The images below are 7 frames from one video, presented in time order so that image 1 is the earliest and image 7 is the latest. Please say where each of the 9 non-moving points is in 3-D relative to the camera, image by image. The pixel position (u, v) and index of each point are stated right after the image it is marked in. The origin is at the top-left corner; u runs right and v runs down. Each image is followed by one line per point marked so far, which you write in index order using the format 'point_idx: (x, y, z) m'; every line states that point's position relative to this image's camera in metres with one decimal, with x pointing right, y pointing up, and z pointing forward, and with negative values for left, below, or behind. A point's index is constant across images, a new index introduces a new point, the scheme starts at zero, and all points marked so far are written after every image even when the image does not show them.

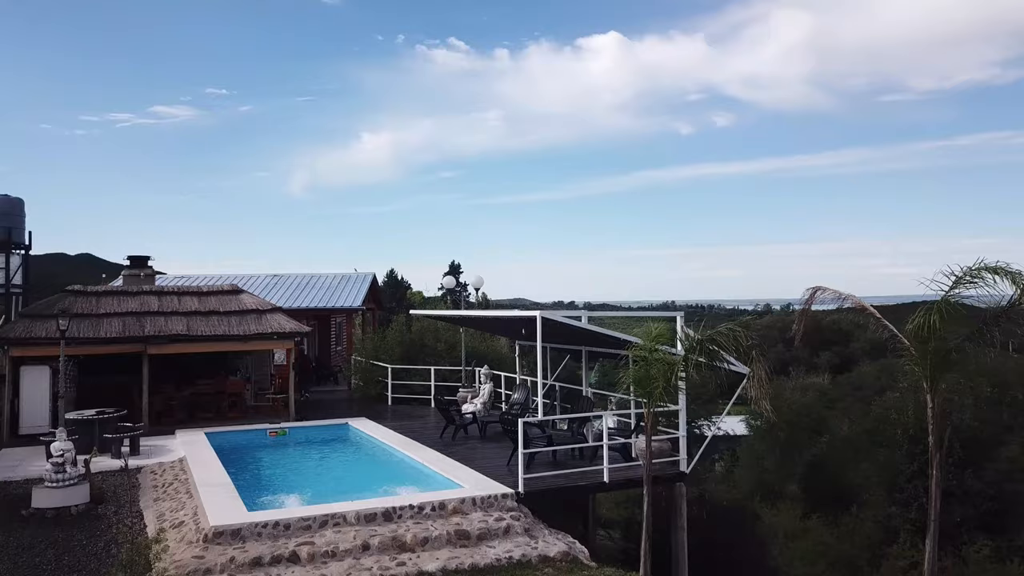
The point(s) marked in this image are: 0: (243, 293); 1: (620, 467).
0: (-7.0, -0.1, +17.6) m
1: (+1.7, -2.9, +10.9) m
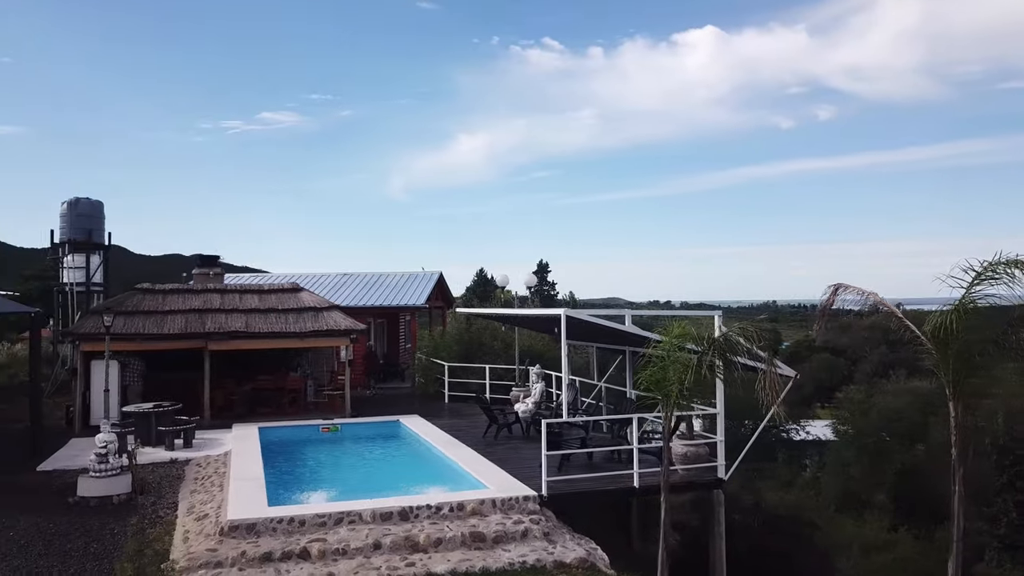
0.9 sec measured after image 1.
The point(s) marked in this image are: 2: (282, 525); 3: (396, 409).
0: (-5.6, 0.0, +18.2) m
1: (+2.2, -2.9, +10.5) m
2: (-2.7, -2.8, +7.9) m
3: (-3.2, -3.3, +18.4) m
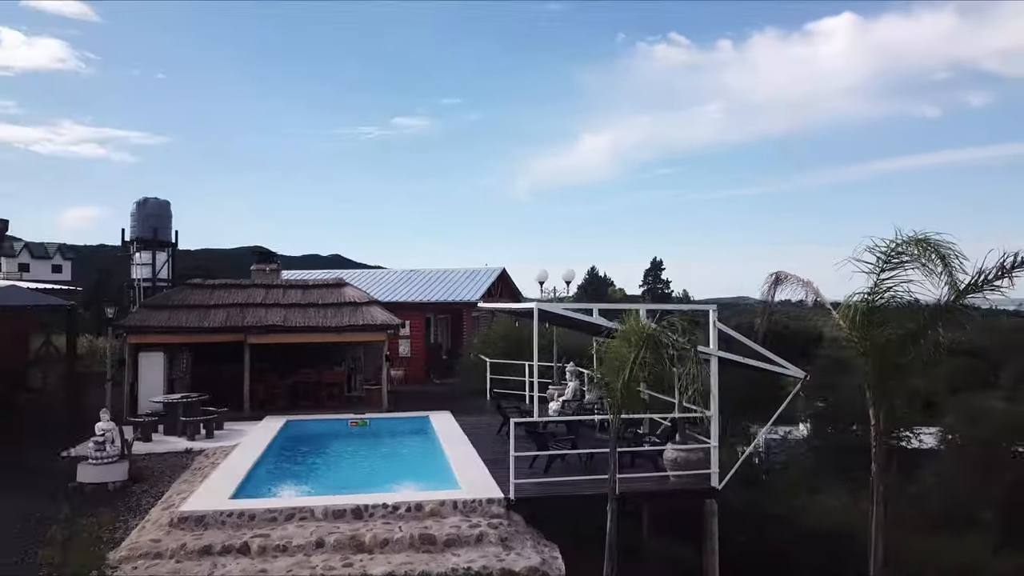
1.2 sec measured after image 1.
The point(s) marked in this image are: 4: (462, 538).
0: (-4.7, +0.1, +18.6) m
1: (+1.9, -2.8, +9.8) m
2: (-3.3, -2.8, +8.0) m
3: (-2.2, -3.2, +18.5) m
4: (-0.6, -3.0, +8.1) m
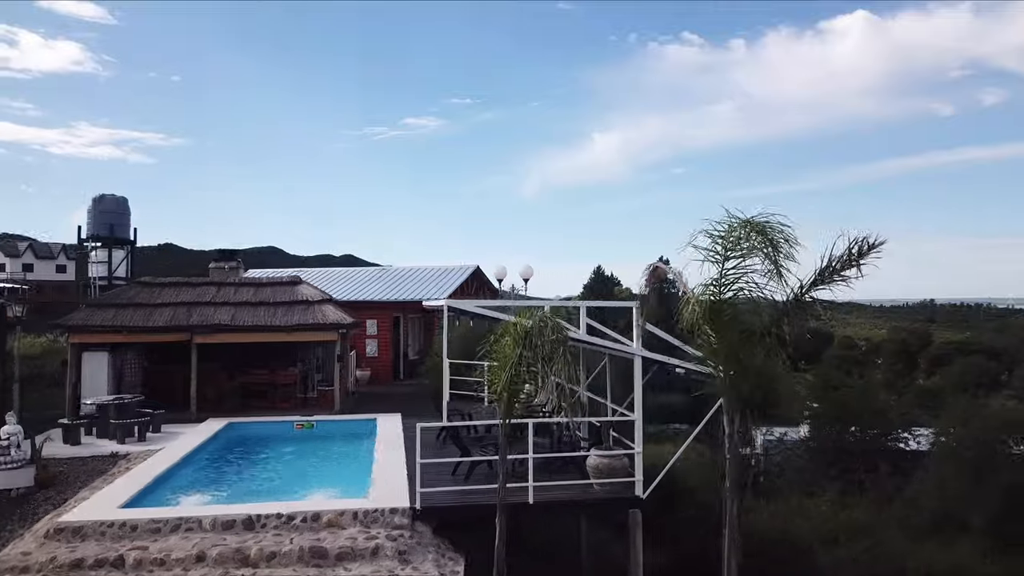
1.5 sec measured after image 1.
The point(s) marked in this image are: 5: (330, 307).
0: (-5.7, +0.1, +18.2) m
1: (+0.8, -2.8, +9.3) m
2: (-4.5, -2.7, +7.6) m
3: (-3.3, -3.2, +18.1) m
4: (-1.8, -3.0, +7.7) m
5: (-4.6, -0.5, +17.1) m
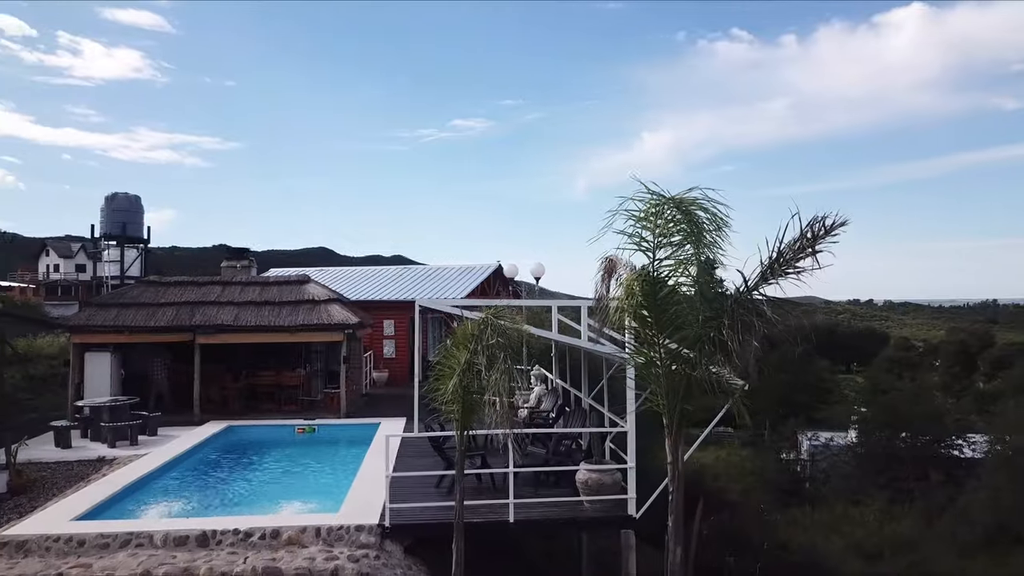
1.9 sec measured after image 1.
0: (-5.4, +0.1, +17.8) m
1: (+0.6, -2.8, +8.5) m
2: (-4.8, -2.7, +7.1) m
3: (-2.9, -3.2, +17.5) m
4: (-2.1, -3.0, +7.1) m
5: (-4.3, -0.5, +16.6) m
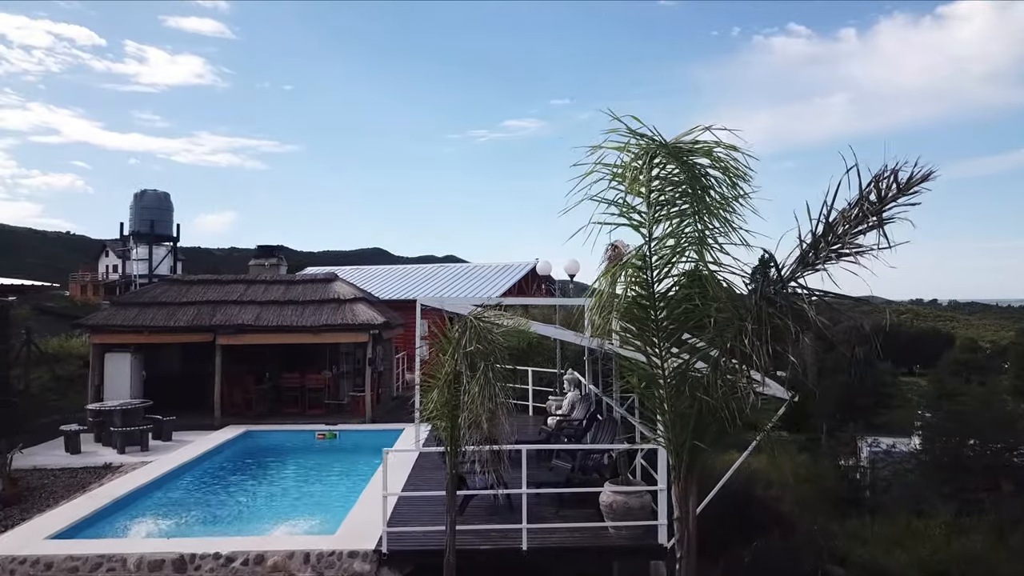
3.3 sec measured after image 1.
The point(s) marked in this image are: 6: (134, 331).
0: (-4.6, +0.1, +17.2) m
1: (+0.7, -2.7, +7.5) m
2: (-4.8, -2.7, +6.5) m
3: (-2.1, -3.1, +16.7) m
4: (-2.0, -3.0, +6.3) m
5: (-3.6, -0.5, +15.9) m
6: (-8.2, -0.9, +14.5) m
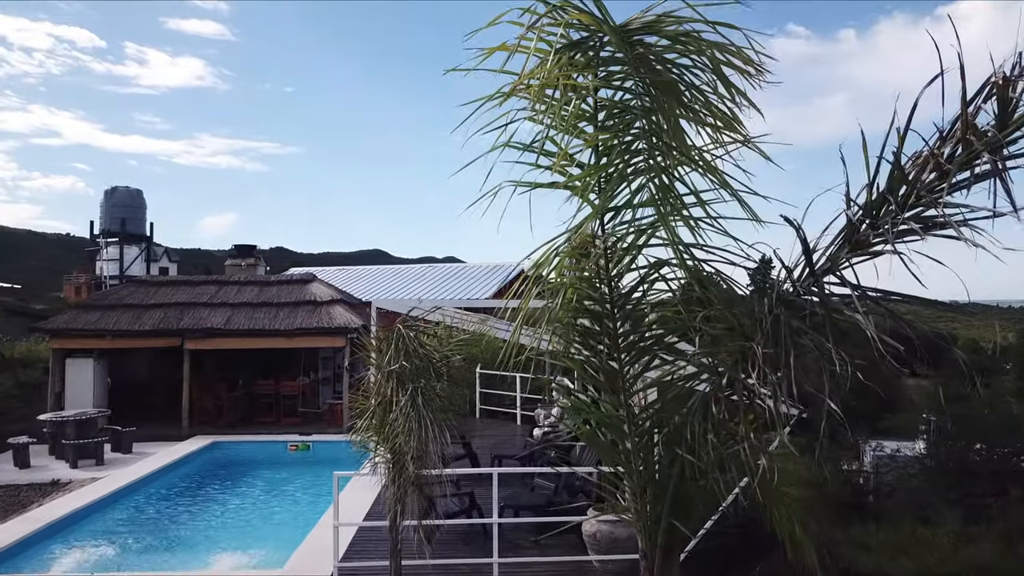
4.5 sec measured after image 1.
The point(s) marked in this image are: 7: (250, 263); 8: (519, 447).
0: (-4.8, +0.1, +16.3) m
1: (+0.4, -2.7, +6.7) m
2: (-5.0, -2.7, +5.6) m
3: (-2.4, -3.2, +15.9) m
4: (-2.3, -3.0, +5.4) m
5: (-3.9, -0.5, +15.0) m
6: (-8.5, -1.0, +13.6) m
7: (-7.3, +0.6, +18.5) m
8: (+0.1, -2.3, +9.8) m
